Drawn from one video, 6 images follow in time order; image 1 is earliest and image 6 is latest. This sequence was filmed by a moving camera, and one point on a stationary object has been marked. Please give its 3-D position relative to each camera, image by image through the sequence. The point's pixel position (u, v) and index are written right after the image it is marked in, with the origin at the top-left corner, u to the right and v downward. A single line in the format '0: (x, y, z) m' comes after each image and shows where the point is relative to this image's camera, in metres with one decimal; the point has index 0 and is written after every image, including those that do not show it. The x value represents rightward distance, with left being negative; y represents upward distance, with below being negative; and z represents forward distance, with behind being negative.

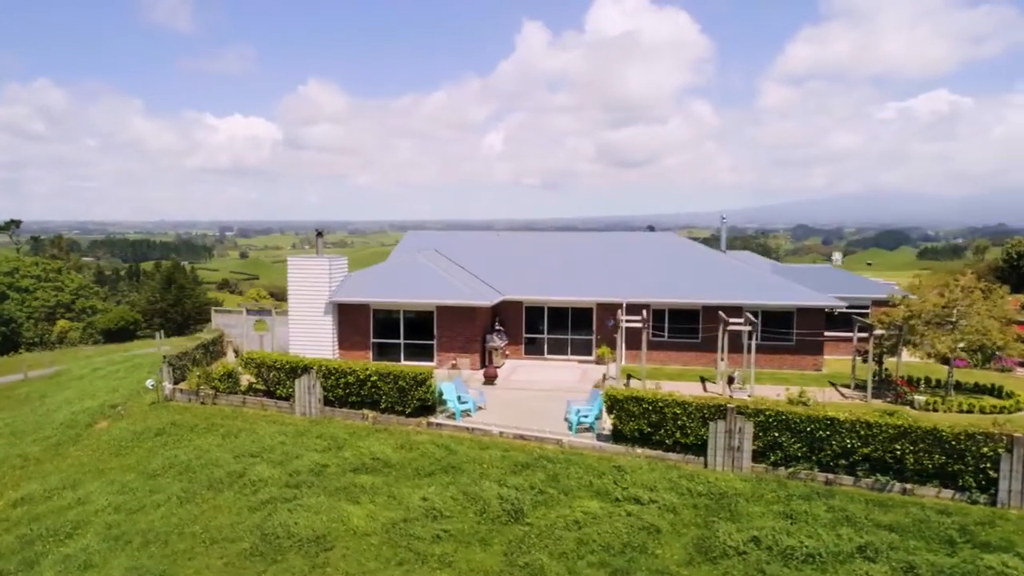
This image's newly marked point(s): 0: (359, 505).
0: (-2.5, -3.6, +12.8) m
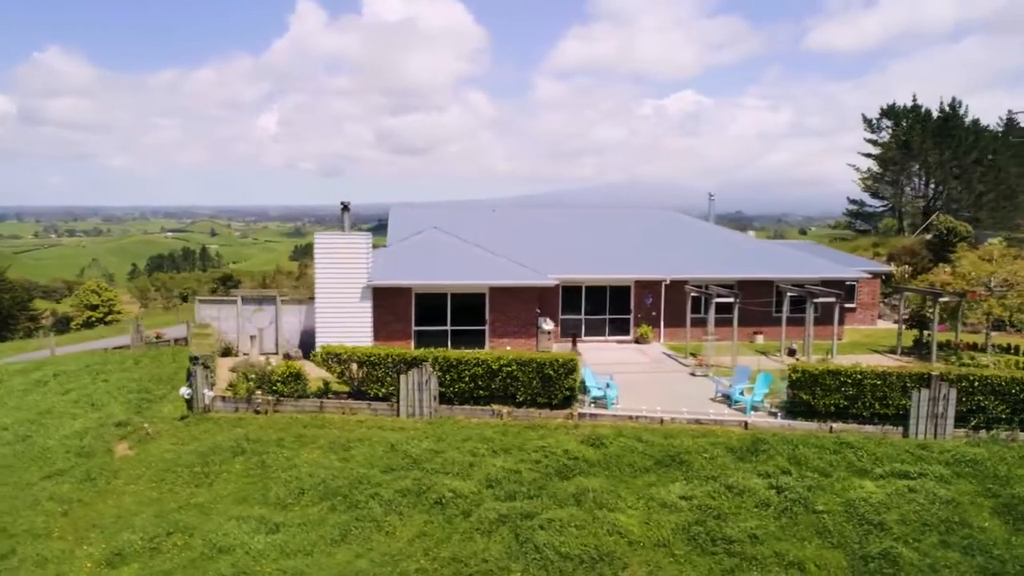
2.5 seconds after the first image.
0: (+1.6, -3.2, +11.0) m
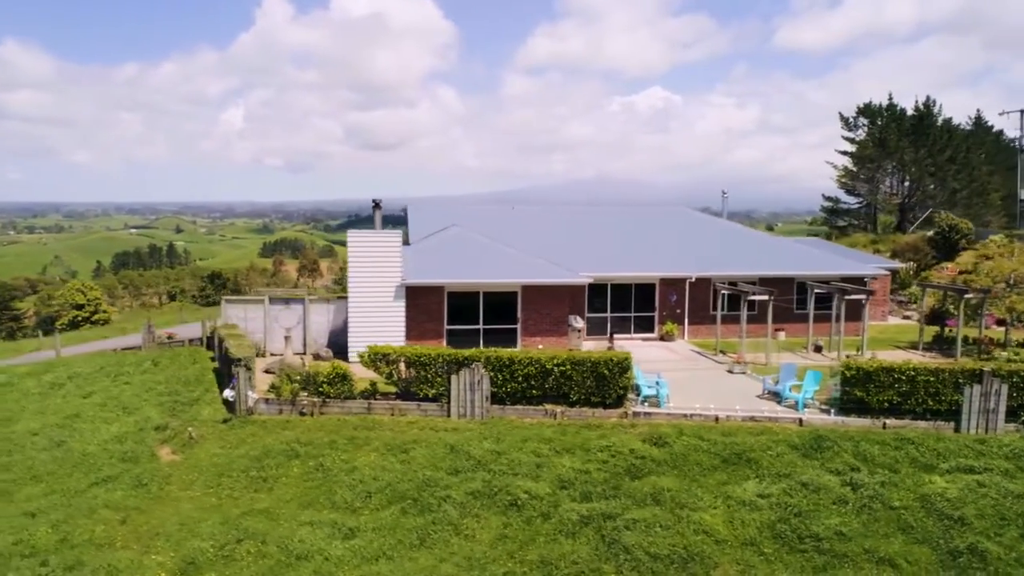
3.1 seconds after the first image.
0: (+2.8, -3.2, +11.0) m
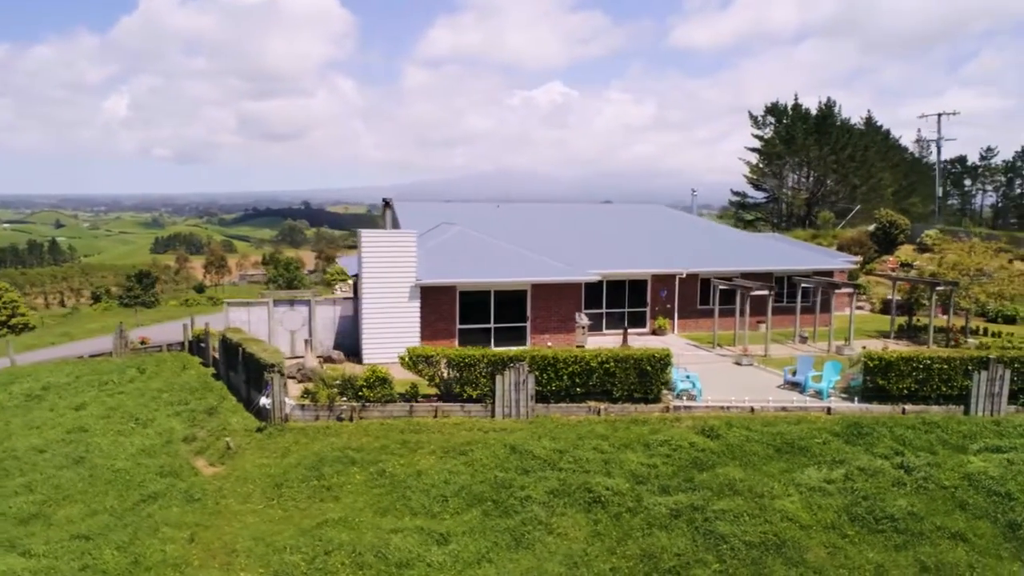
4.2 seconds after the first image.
0: (+4.1, -3.2, +11.6) m
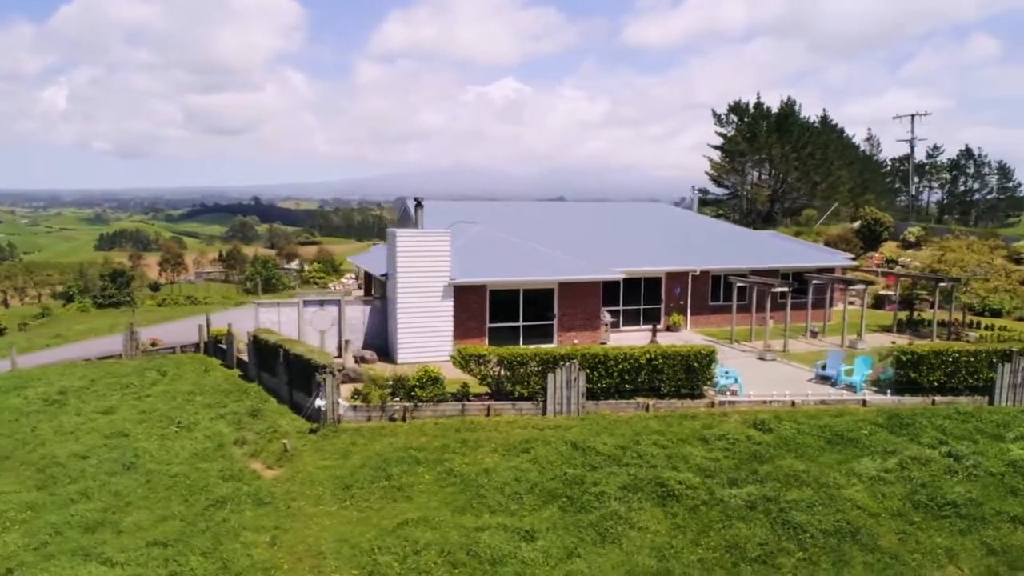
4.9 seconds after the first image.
0: (+5.3, -3.2, +12.1) m
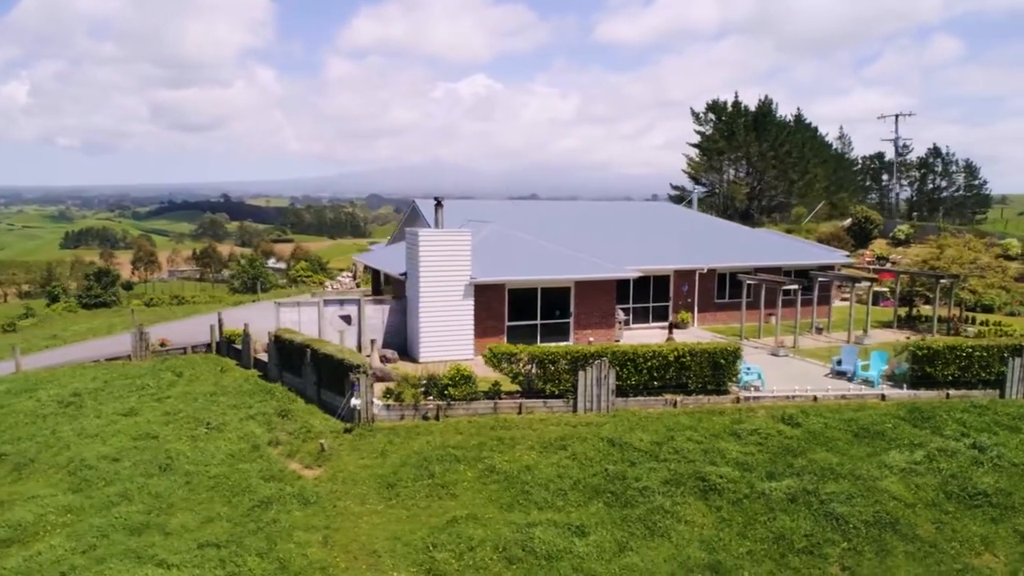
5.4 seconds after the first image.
0: (+6.0, -3.2, +12.5) m
